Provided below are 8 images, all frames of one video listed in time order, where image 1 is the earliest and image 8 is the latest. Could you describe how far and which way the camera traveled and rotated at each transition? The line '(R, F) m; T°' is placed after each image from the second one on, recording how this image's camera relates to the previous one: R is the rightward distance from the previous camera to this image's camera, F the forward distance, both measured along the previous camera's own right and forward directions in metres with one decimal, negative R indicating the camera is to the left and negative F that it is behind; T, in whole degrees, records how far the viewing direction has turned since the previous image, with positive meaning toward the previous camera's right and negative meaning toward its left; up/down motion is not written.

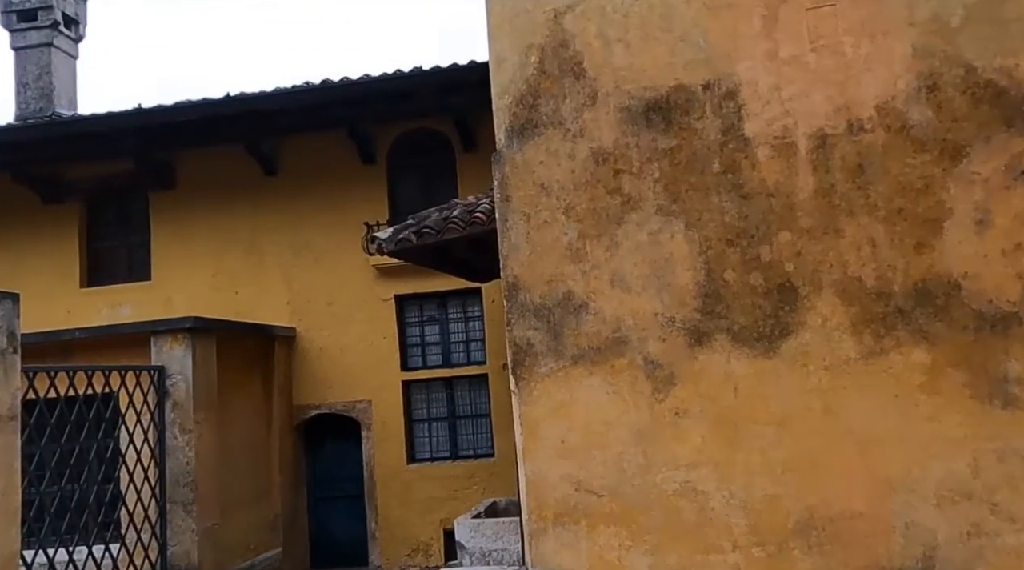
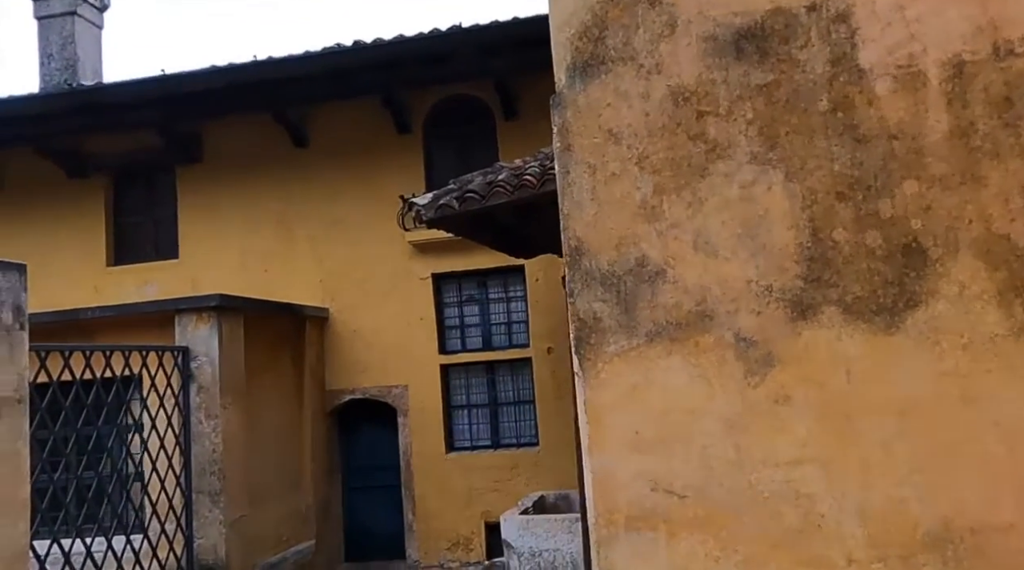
(-0.1, +0.4) m; -2°
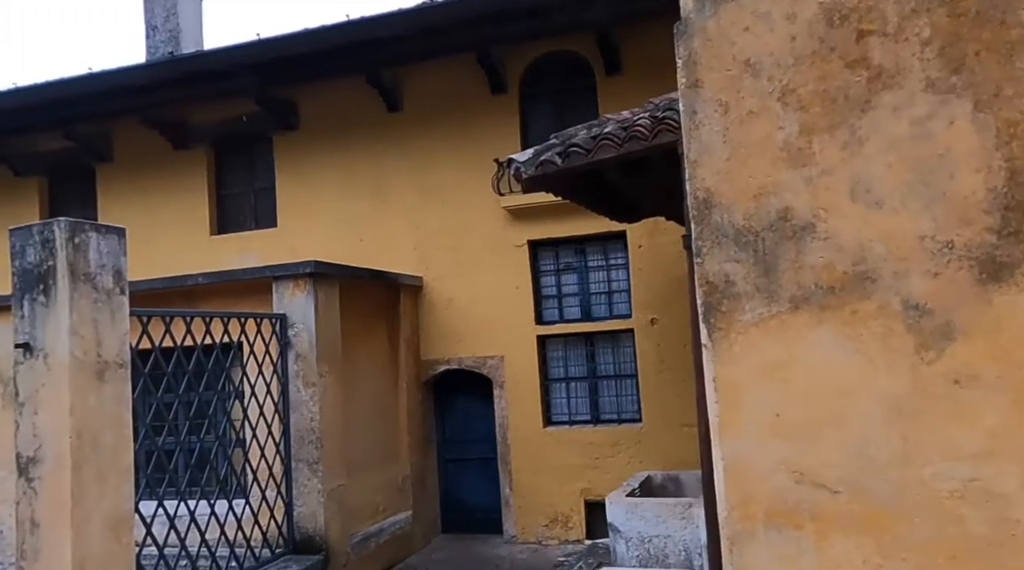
(-0.1, +0.3) m; -6°
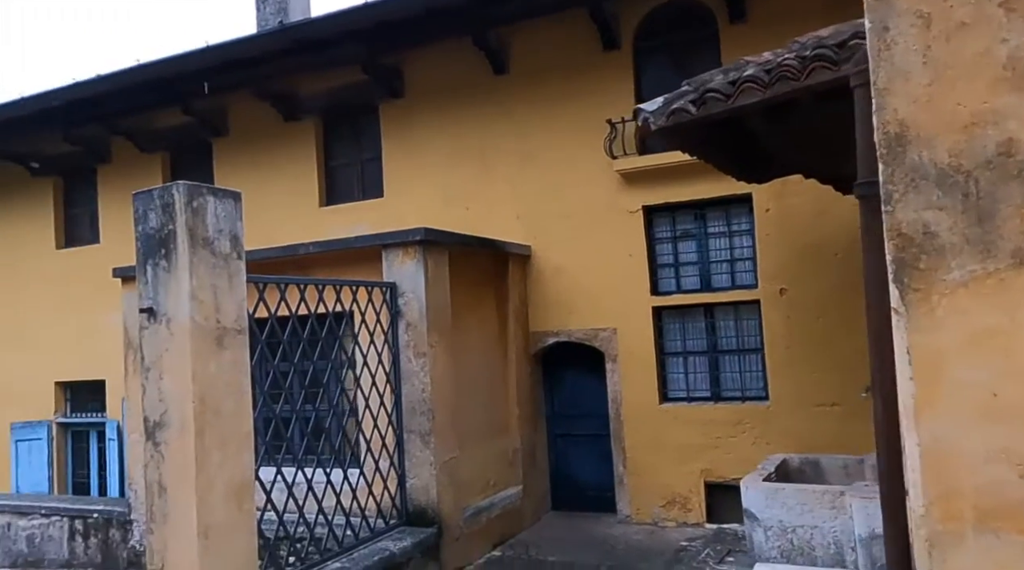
(-0.1, +0.3) m; -7°
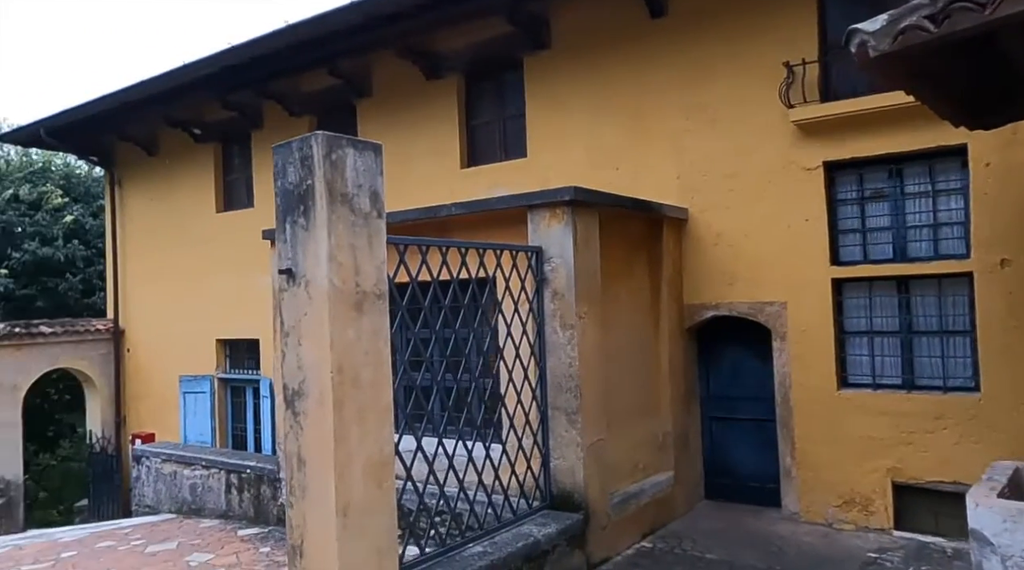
(-0.1, +0.5) m; -9°
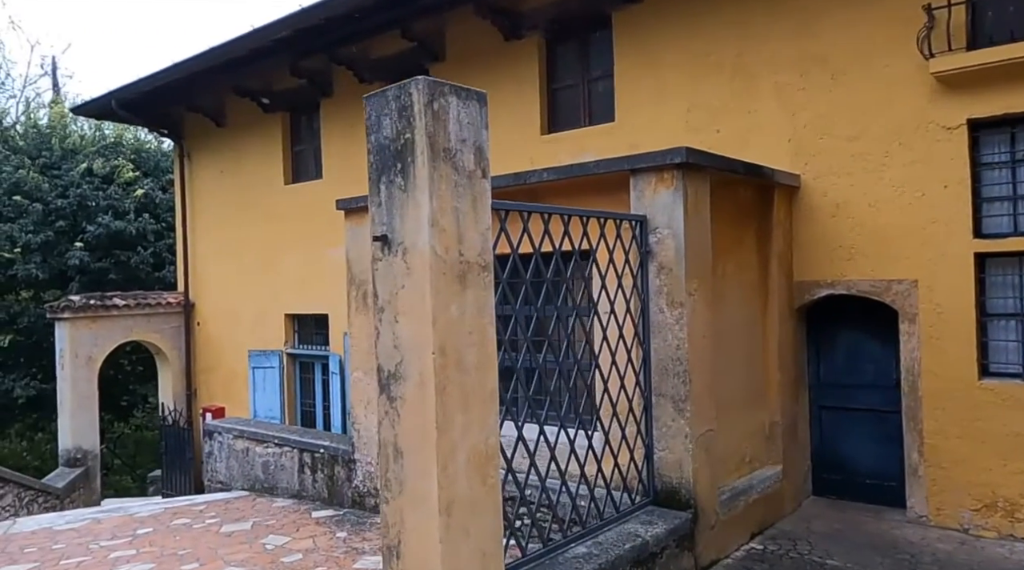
(-0.3, +0.5) m; -4°
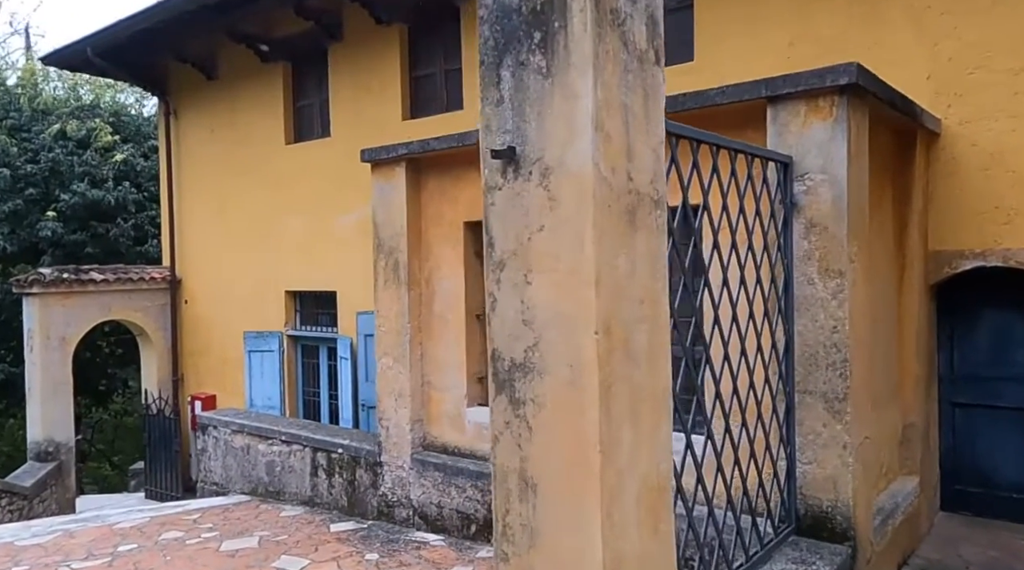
(-0.5, +1.2) m; +1°
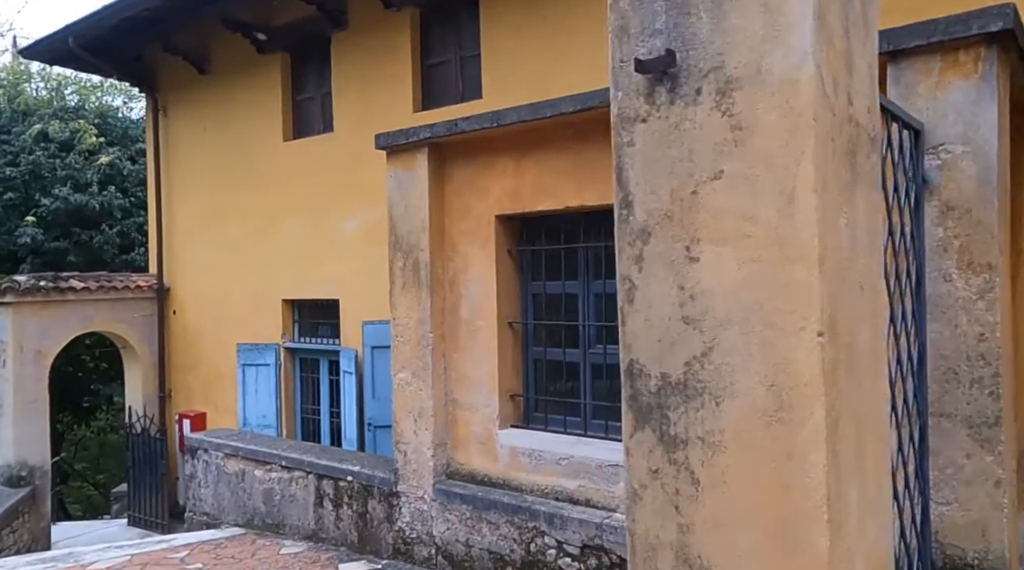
(-0.3, +0.7) m; +1°
